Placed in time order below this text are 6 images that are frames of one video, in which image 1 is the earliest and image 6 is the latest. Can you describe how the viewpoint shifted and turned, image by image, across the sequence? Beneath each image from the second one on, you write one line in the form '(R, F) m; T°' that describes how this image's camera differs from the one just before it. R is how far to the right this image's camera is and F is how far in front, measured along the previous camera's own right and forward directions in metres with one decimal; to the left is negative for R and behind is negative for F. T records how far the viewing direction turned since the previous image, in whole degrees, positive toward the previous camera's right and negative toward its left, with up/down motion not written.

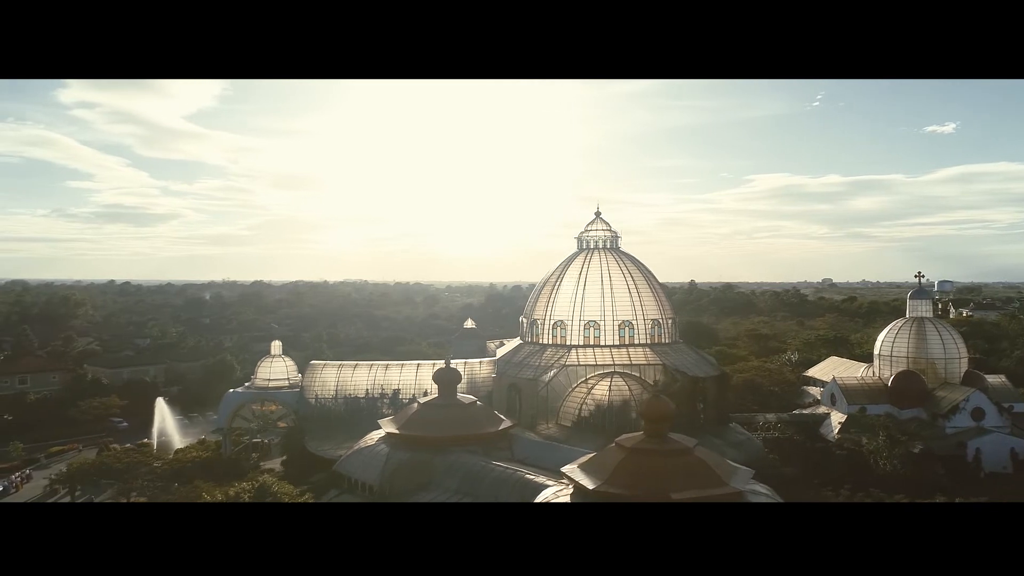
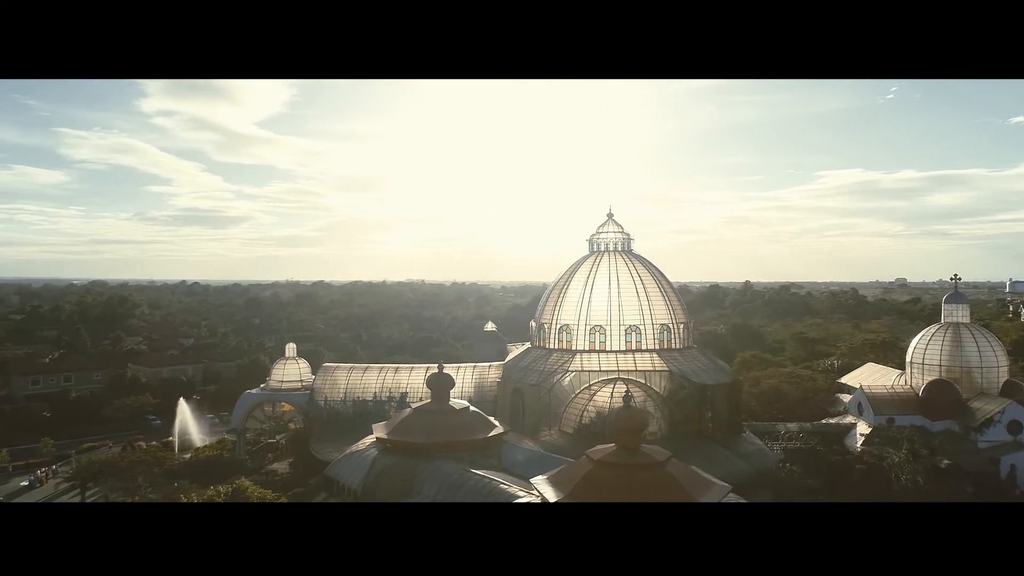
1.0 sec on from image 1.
(+0.7, +0.2) m; -5°
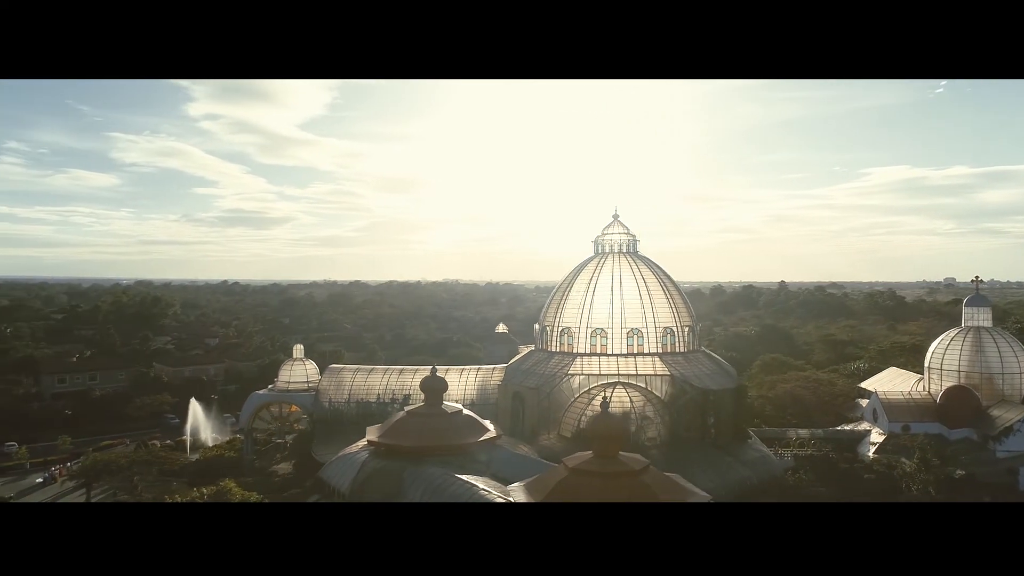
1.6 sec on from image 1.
(+0.4, +0.1) m; -3°
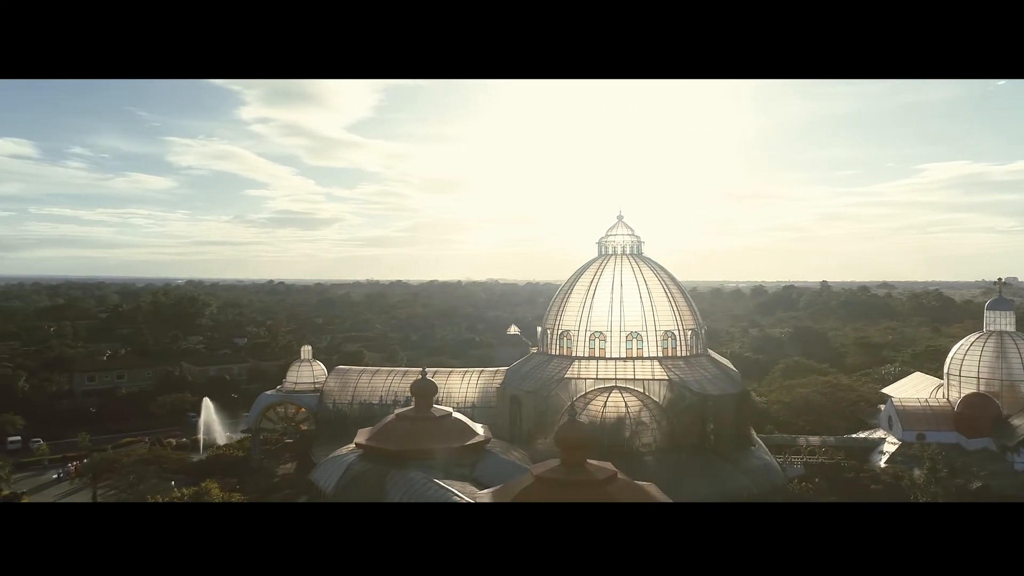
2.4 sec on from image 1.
(+0.5, +0.1) m; -3°
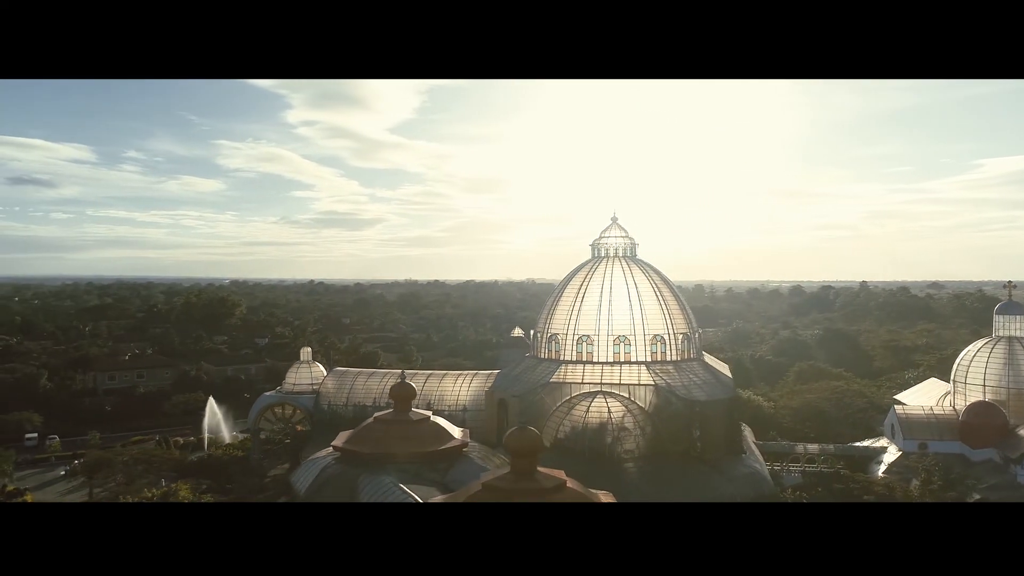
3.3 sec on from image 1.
(+0.6, +0.1) m; -3°
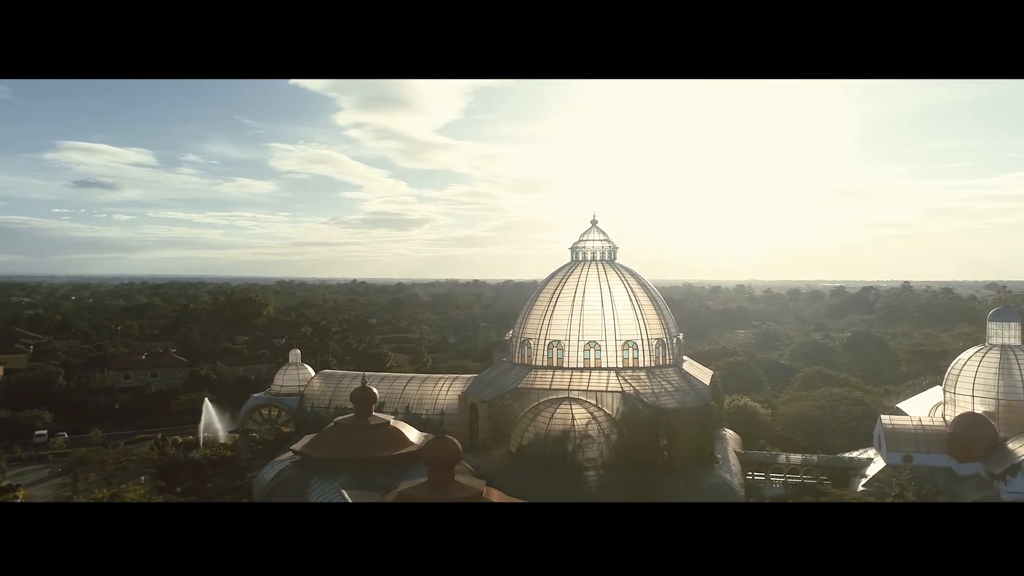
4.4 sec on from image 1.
(+0.9, +0.1) m; -3°
